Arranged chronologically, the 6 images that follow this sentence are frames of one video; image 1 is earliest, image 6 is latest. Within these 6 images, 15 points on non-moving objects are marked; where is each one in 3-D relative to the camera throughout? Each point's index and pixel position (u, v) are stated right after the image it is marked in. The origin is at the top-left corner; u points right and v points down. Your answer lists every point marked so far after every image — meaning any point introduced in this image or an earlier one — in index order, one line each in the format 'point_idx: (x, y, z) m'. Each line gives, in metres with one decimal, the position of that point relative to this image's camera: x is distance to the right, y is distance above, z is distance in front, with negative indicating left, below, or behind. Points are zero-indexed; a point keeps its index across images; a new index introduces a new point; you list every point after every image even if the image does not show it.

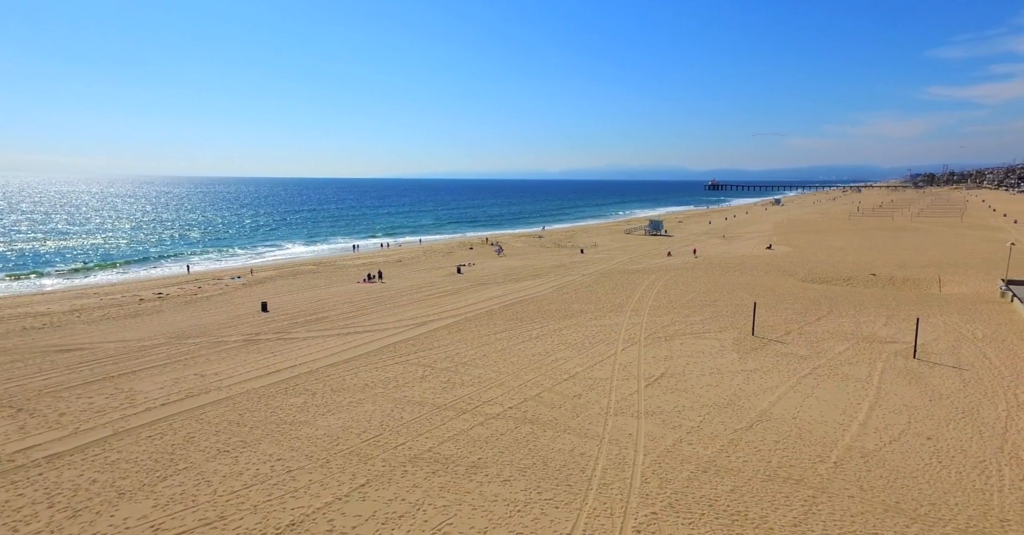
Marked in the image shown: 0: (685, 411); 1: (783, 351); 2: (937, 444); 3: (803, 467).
0: (+3.5, -2.9, +10.8) m
1: (+7.8, -2.4, +15.1) m
2: (+7.2, -3.0, +8.9) m
3: (+4.5, -3.1, +8.2) m
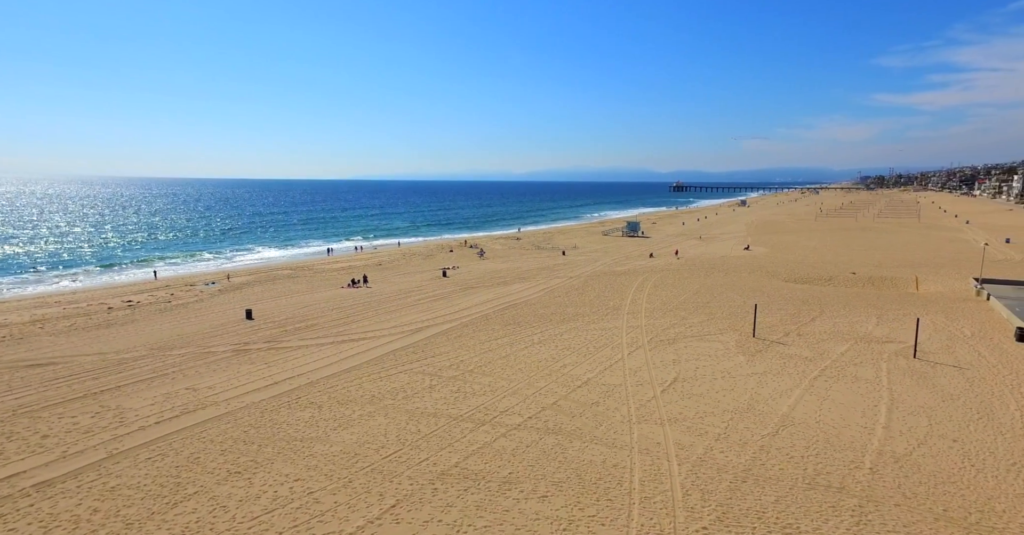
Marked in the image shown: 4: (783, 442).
0: (+4.0, -3.0, +10.7) m
1: (+7.9, -2.4, +15.2) m
2: (+7.7, -3.1, +9.0) m
3: (+5.1, -3.2, +8.1) m
4: (+4.8, -3.1, +9.4) m
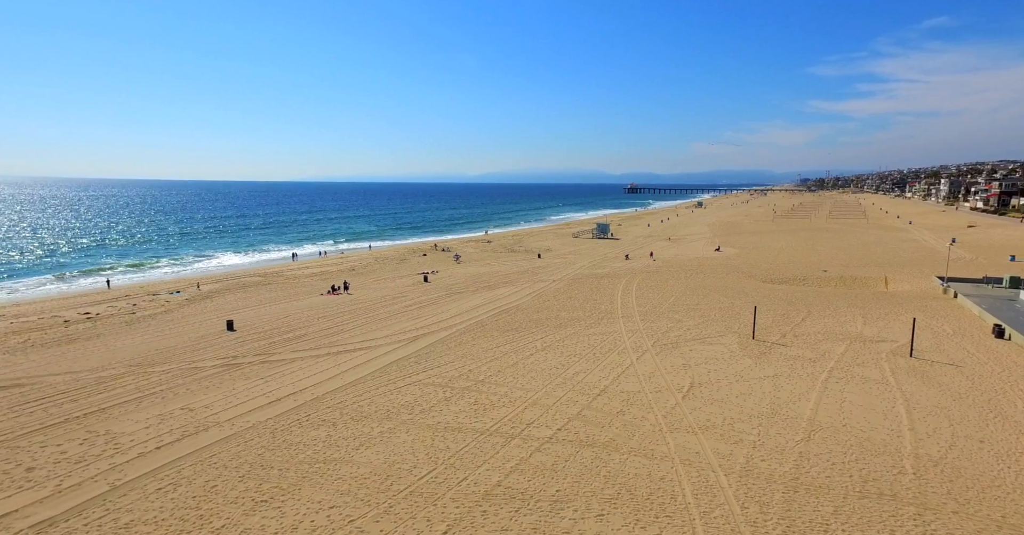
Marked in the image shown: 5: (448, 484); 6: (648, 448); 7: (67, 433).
0: (+4.5, -3.1, +10.6) m
1: (+8.1, -2.5, +15.5) m
2: (+8.4, -3.1, +9.2) m
3: (+5.8, -3.3, +8.2) m
4: (+5.5, -3.2, +9.4) m
5: (-1.0, -3.5, +8.5) m
6: (+2.4, -3.3, +9.6) m
7: (-9.2, -3.4, +10.9) m
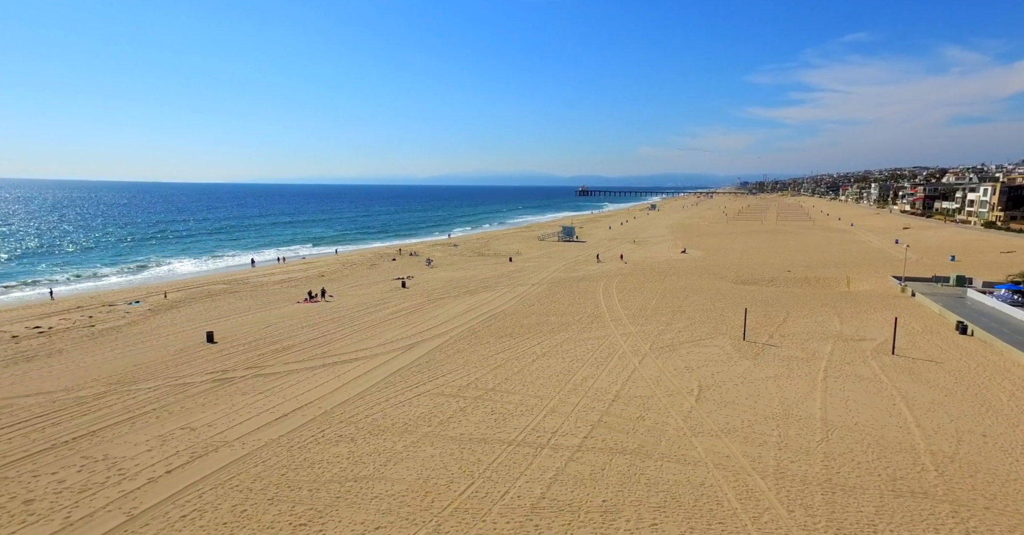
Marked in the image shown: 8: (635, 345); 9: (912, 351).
0: (+5.0, -3.2, +10.9) m
1: (+8.2, -2.6, +16.0) m
2: (+9.0, -3.2, +9.8) m
3: (+6.5, -3.4, +8.6) m
4: (+6.1, -3.3, +9.8) m
5: (-0.3, -3.6, +8.3) m
6: (+3.0, -3.4, +9.7) m
7: (-8.6, -3.7, +10.1) m
8: (+4.1, -2.6, +17.8) m
9: (+12.5, -2.6, +16.5) m
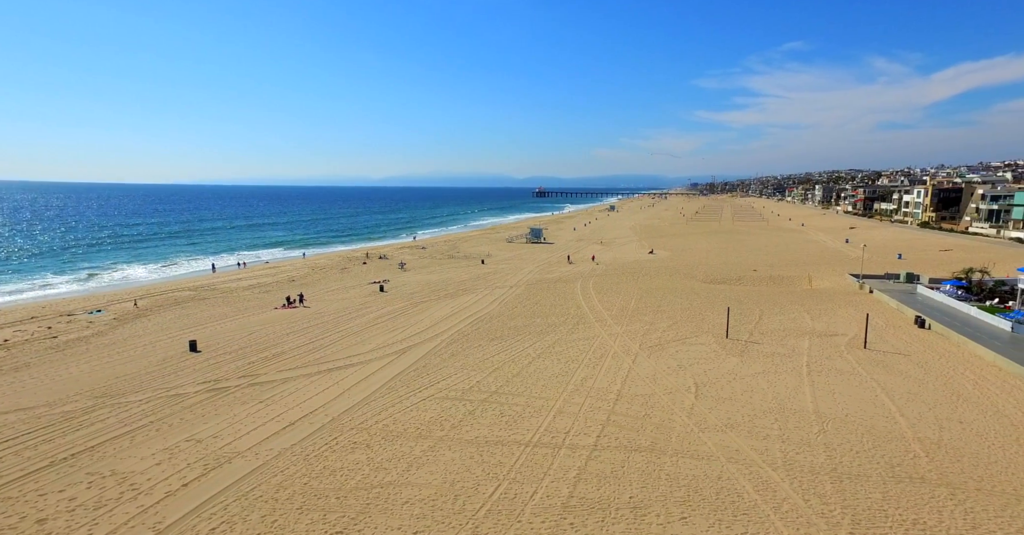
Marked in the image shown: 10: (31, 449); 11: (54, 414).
0: (+5.3, -3.3, +11.6) m
1: (+8.1, -2.7, +16.9) m
2: (+9.3, -3.2, +10.7) m
3: (+7.0, -3.4, +9.3) m
4: (+6.4, -3.3, +10.5) m
5: (+0.2, -3.7, +8.6) m
6: (+3.4, -3.5, +10.2) m
7: (-8.2, -3.9, +9.7) m
8: (+3.9, -2.7, +18.4) m
9: (+12.3, -2.5, +17.7) m
10: (-10.0, -3.8, +11.0) m
11: (-11.2, -3.6, +12.9) m
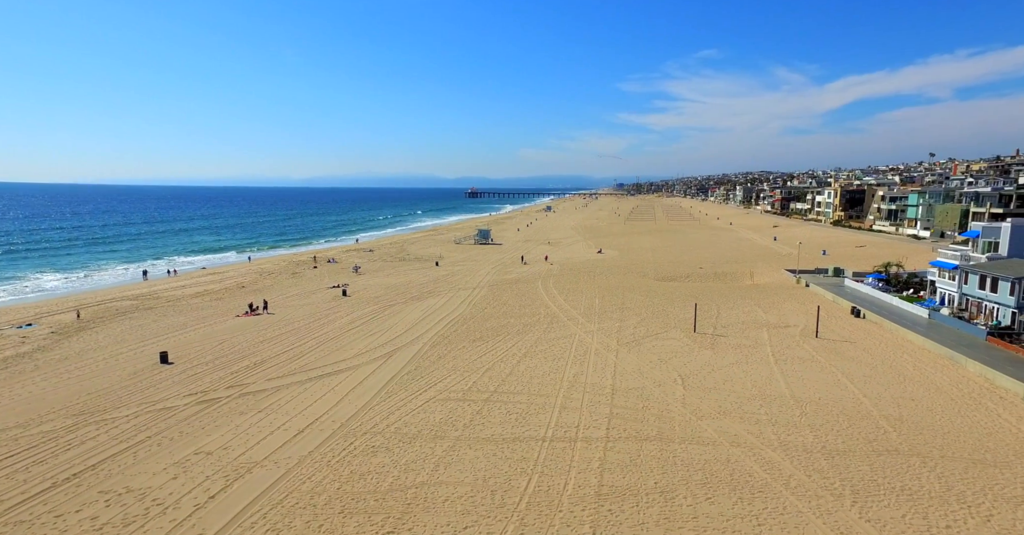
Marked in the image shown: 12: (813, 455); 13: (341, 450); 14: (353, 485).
0: (+5.5, -3.3, +12.7) m
1: (+7.7, -2.6, +18.3) m
2: (+9.6, -3.1, +12.4) m
3: (+7.4, -3.4, +10.7) m
4: (+6.7, -3.3, +11.8) m
5: (+0.8, -3.8, +9.1) m
6: (+3.8, -3.5, +11.1) m
7: (-7.7, -4.1, +9.3) m
8: (+3.3, -2.7, +19.3) m
9: (+11.7, -2.4, +19.6) m
10: (-9.6, -4.0, +10.3) m
11: (-11.0, -3.8, +12.2) m
12: (+5.6, -3.5, +10.1) m
13: (-3.5, -3.8, +10.8) m
14: (-2.8, -3.9, +9.4) m
